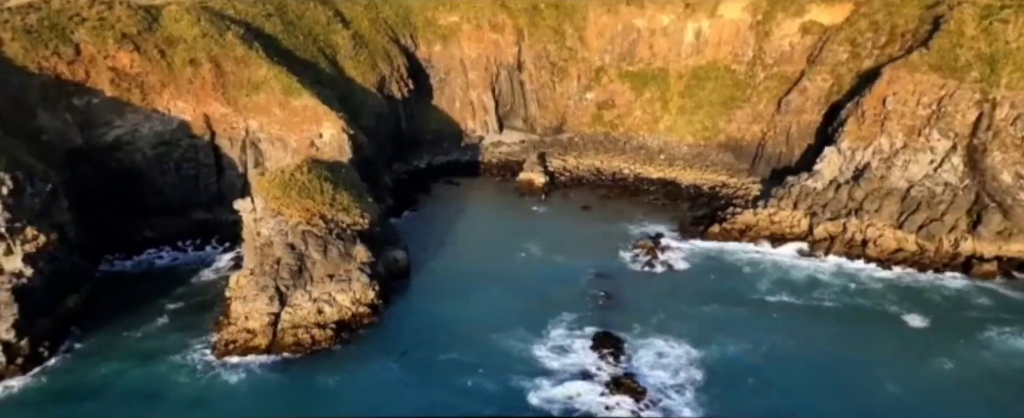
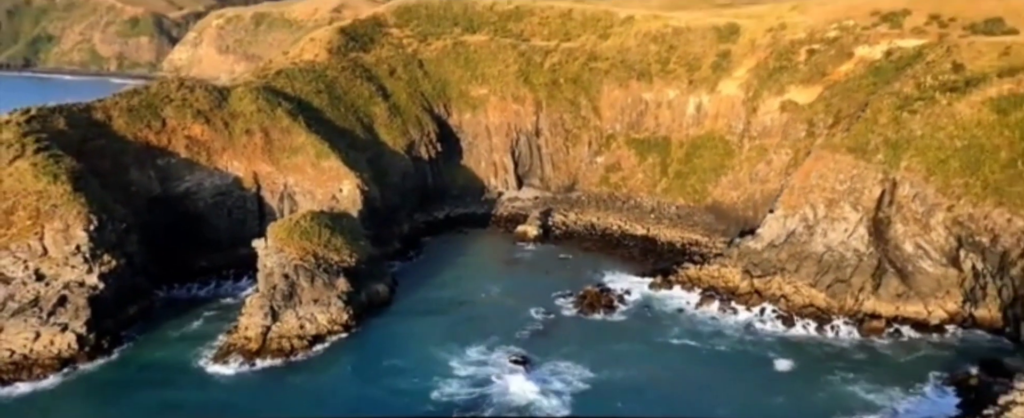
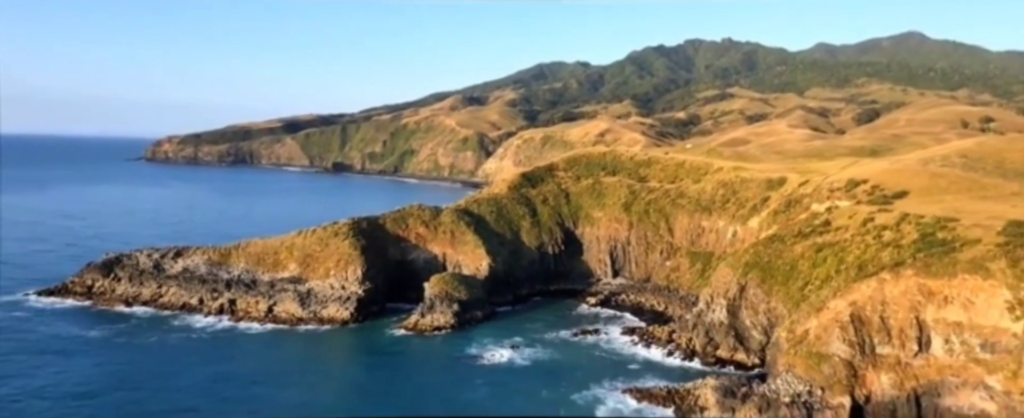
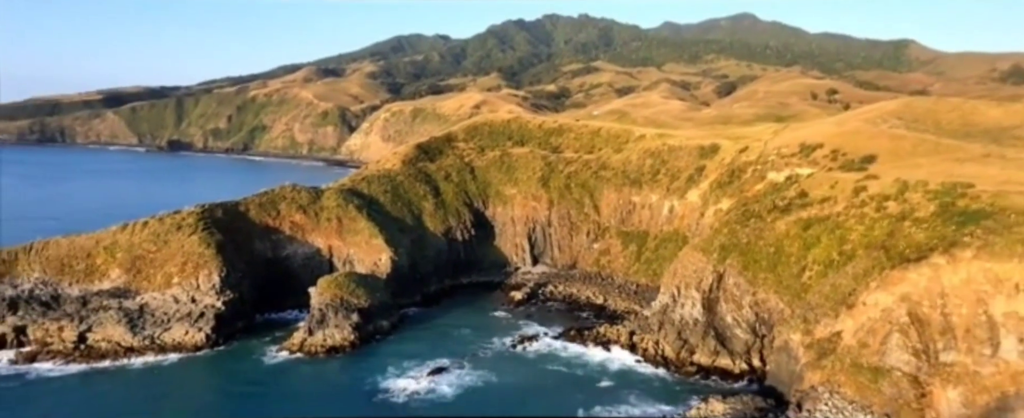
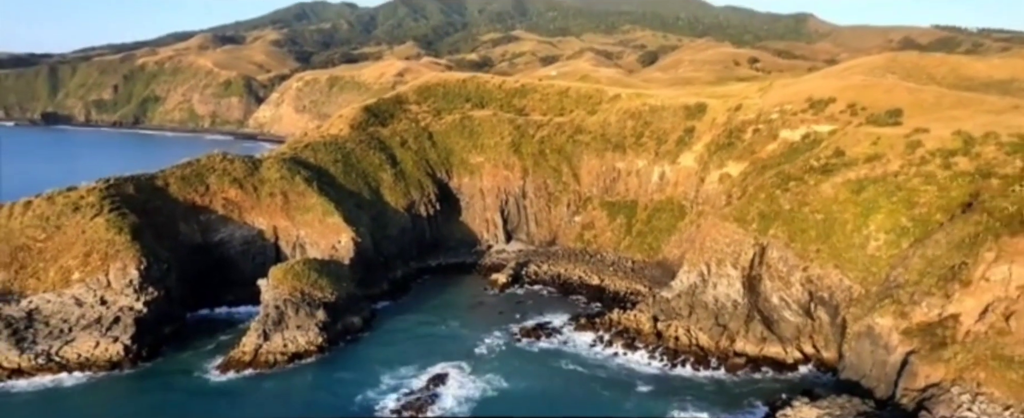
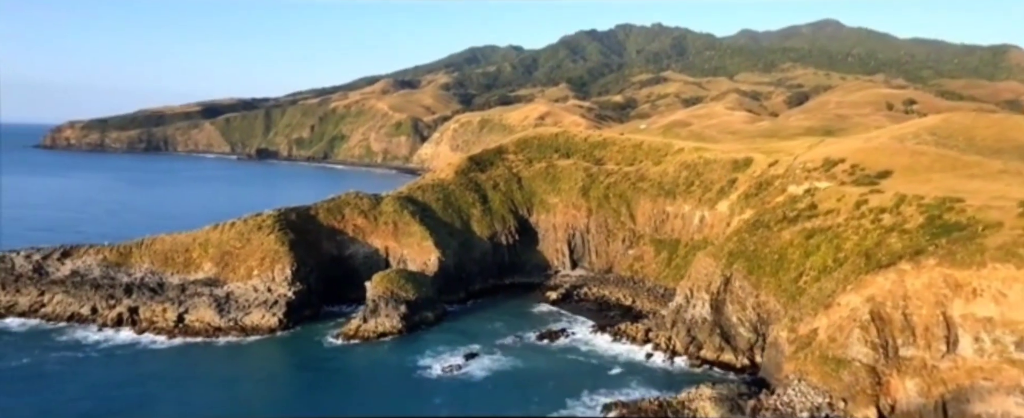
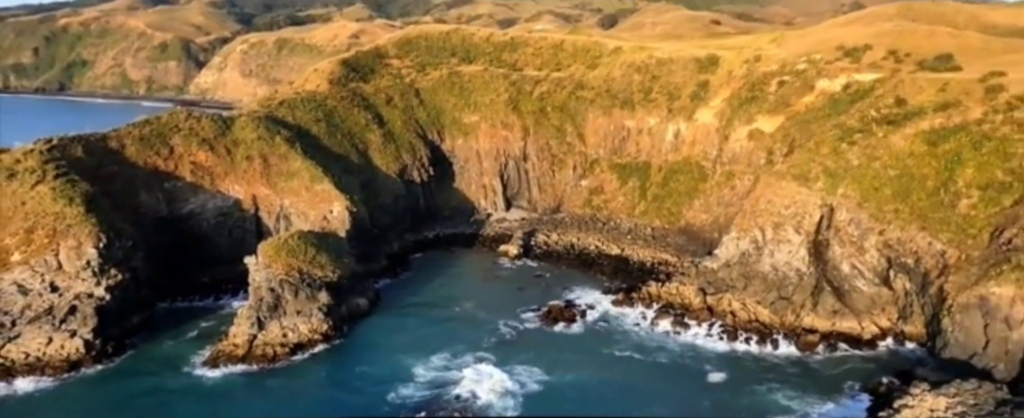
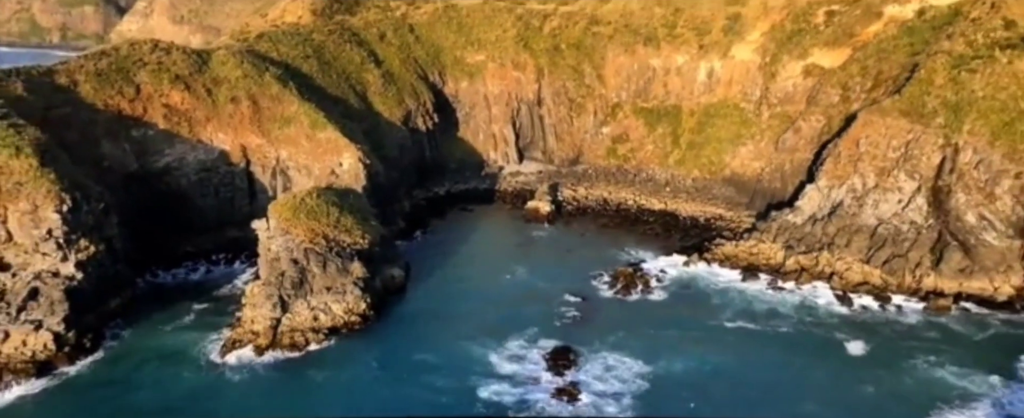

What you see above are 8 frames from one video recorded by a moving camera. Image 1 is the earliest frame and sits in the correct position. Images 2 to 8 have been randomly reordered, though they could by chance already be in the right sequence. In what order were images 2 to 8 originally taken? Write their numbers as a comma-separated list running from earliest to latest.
8, 2, 7, 5, 4, 6, 3
